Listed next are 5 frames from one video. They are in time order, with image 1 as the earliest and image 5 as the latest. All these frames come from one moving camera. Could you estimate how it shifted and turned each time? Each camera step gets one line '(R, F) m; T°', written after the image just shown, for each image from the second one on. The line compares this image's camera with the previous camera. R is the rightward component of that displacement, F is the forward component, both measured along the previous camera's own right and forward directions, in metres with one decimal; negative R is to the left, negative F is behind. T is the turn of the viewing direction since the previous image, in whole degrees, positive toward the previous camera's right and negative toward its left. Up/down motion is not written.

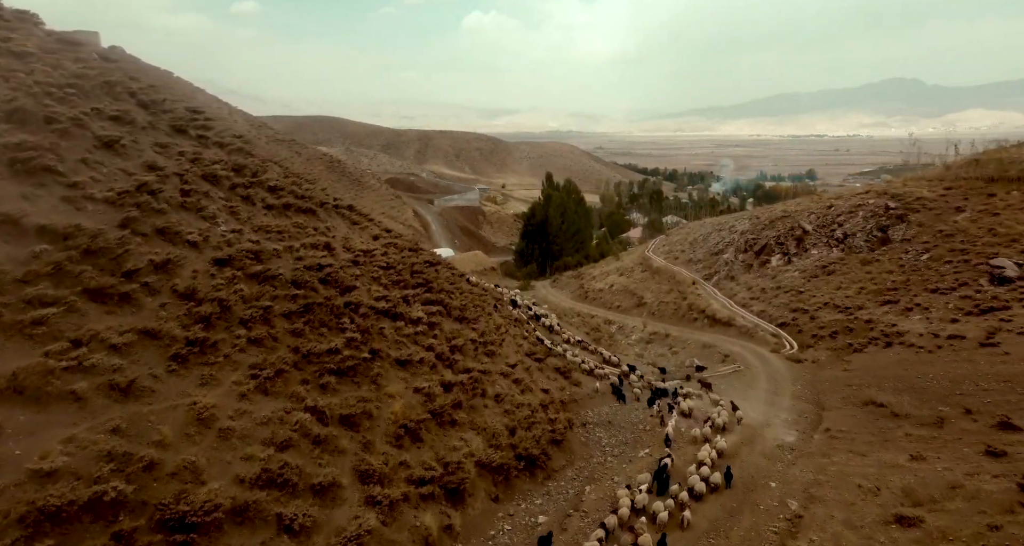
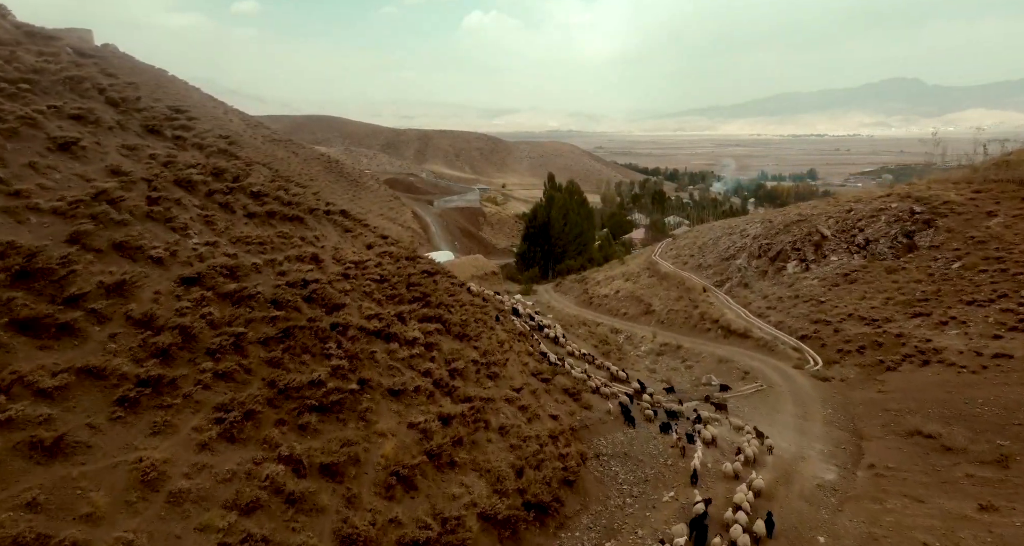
(-0.1, +1.2) m; 0°
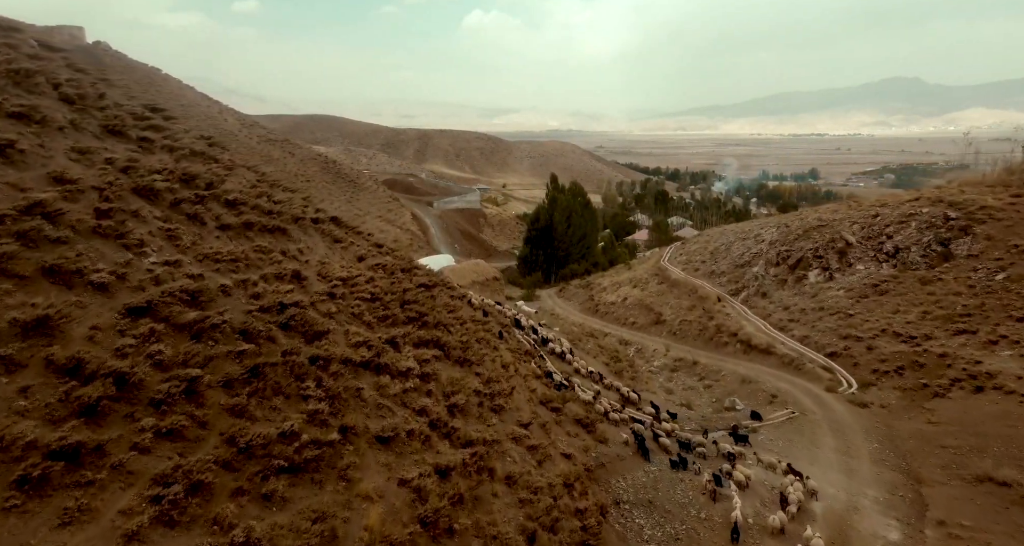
(-0.1, +1.4) m; 0°
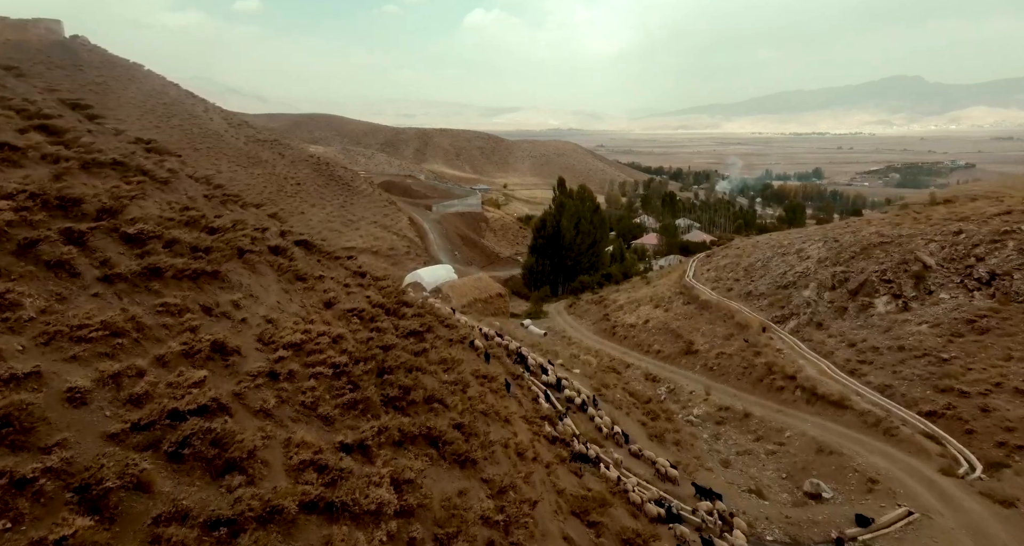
(-0.3, +3.5) m; 0°
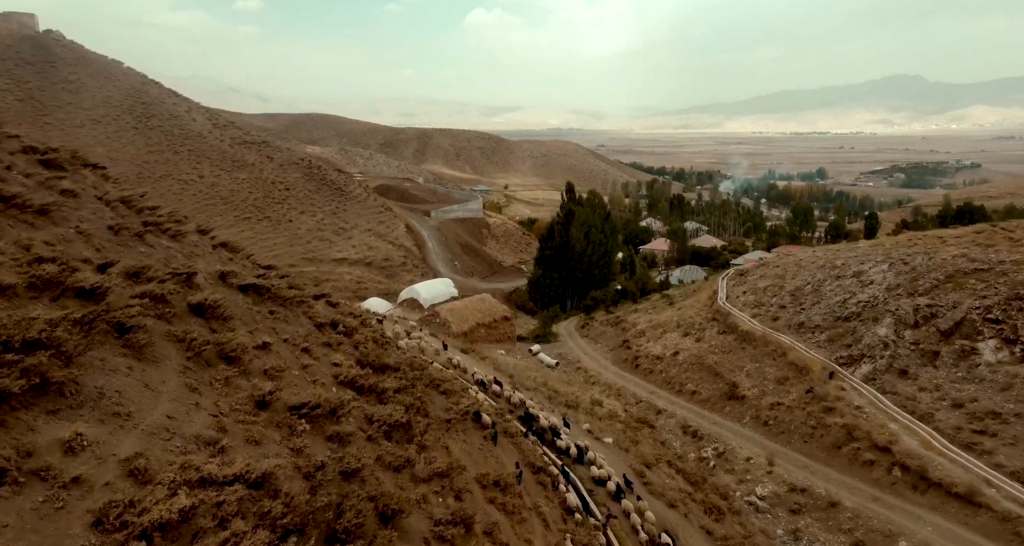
(-0.4, +3.7) m; 0°
